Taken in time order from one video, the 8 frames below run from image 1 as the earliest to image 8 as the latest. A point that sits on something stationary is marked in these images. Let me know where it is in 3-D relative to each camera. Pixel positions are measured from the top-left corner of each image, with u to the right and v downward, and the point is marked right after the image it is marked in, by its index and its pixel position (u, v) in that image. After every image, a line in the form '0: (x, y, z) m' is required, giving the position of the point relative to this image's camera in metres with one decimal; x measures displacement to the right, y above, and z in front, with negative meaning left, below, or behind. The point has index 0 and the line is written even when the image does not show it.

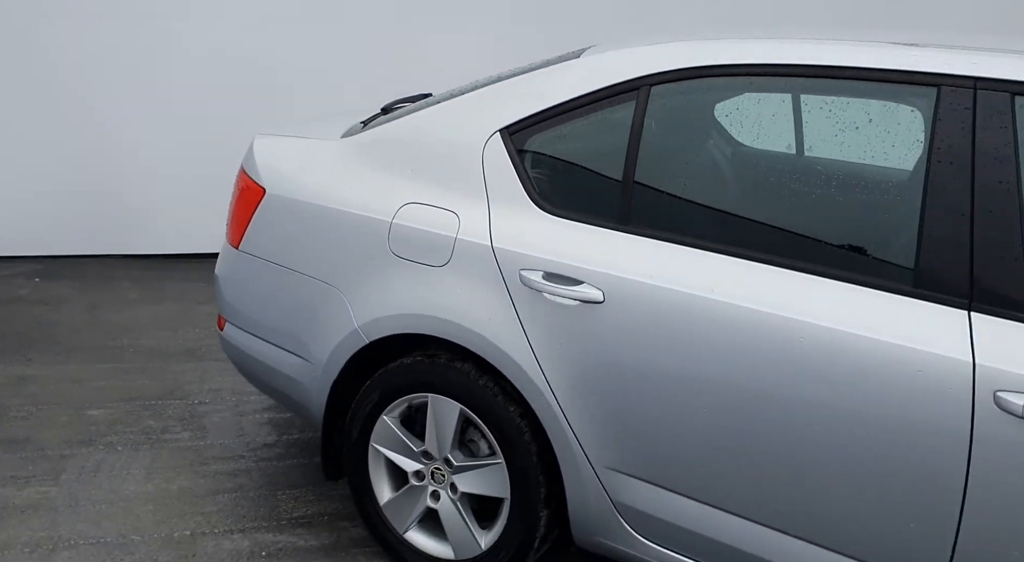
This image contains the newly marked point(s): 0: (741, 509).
0: (+0.5, -0.5, +2.0) m
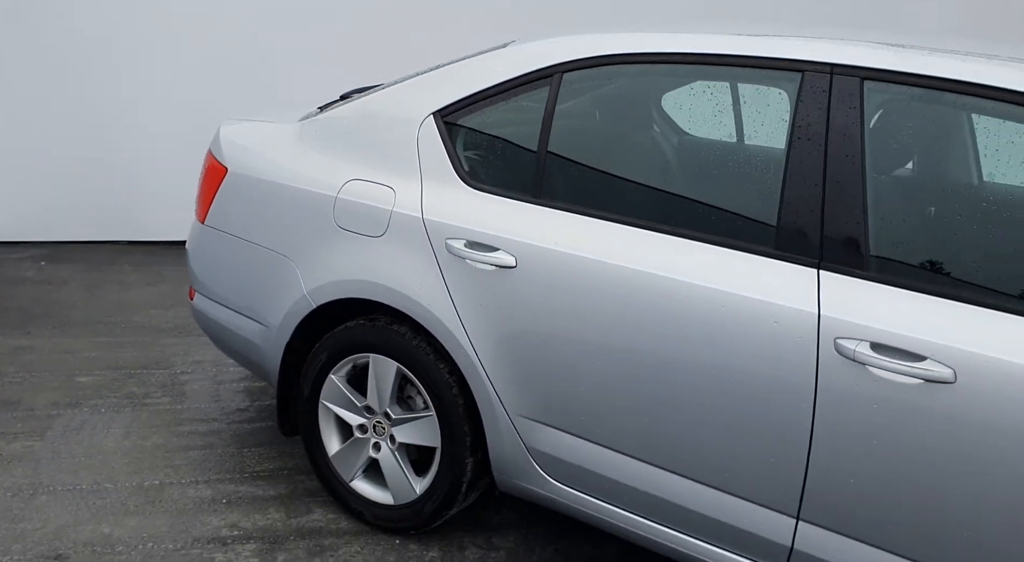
0: (+0.3, -0.4, +2.2) m
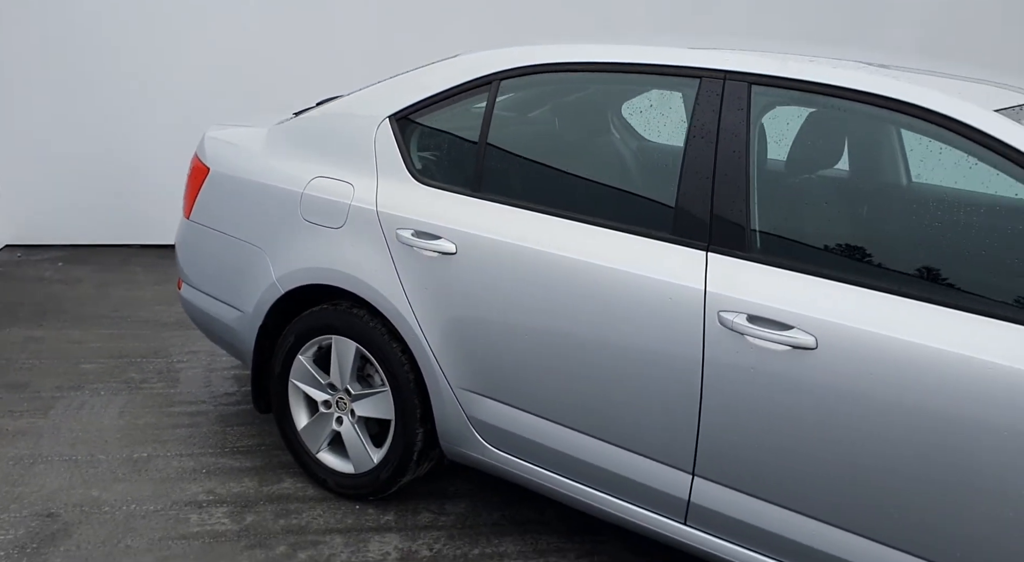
0: (+0.1, -0.4, +2.5) m
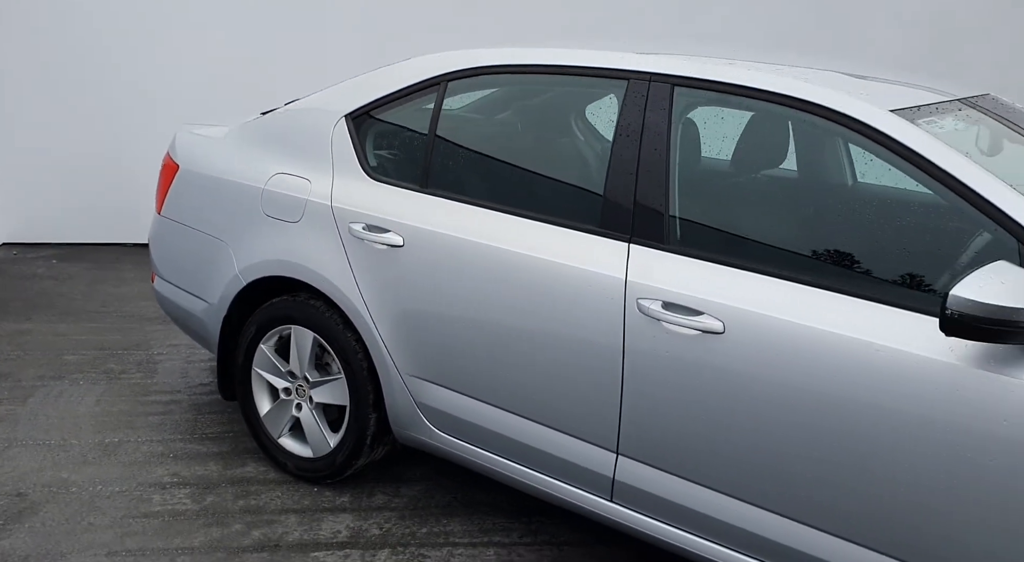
0: (-0.1, -0.3, +2.6) m
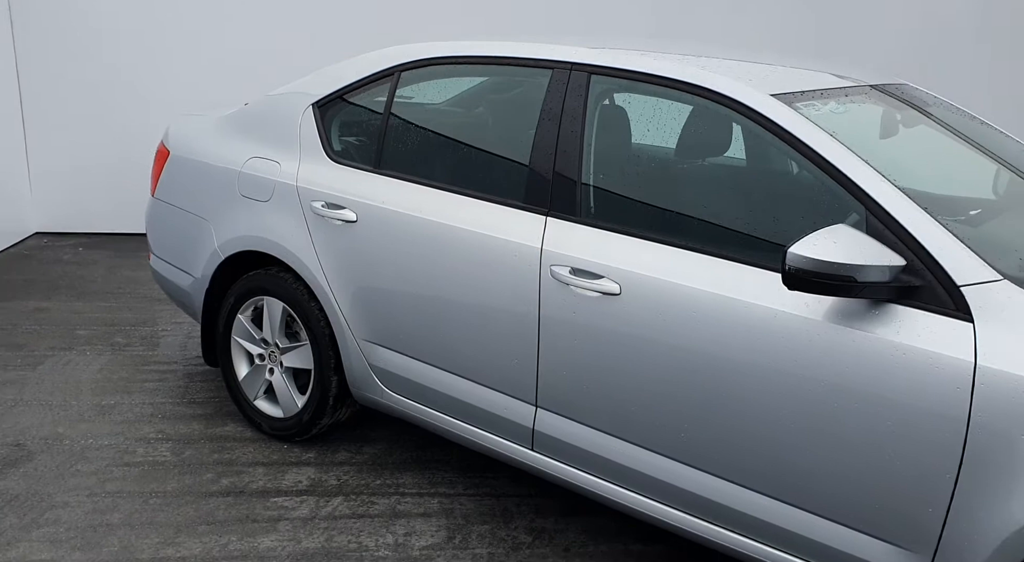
0: (-0.3, -0.3, +2.9) m
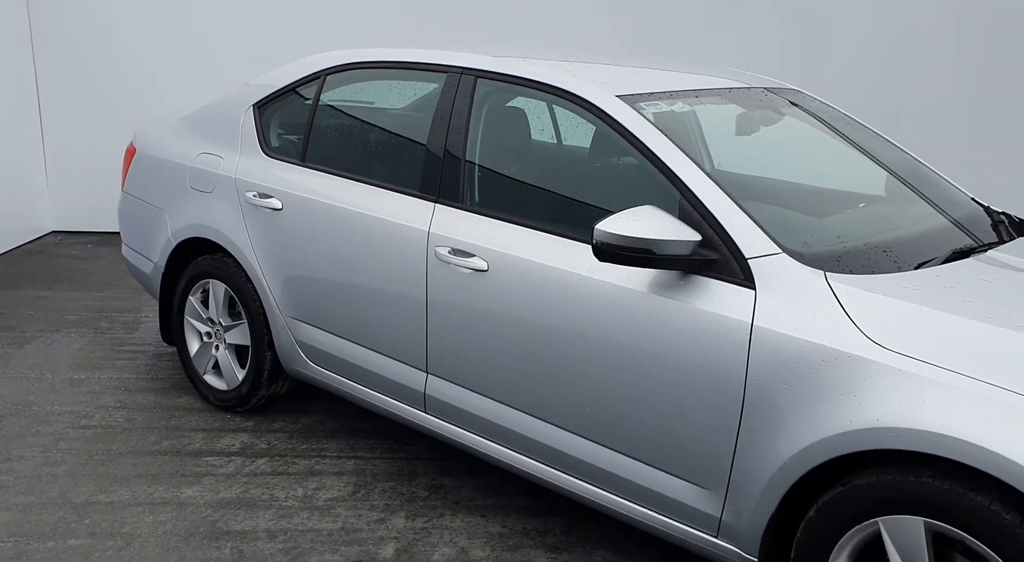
0: (-0.6, -0.2, +3.2) m
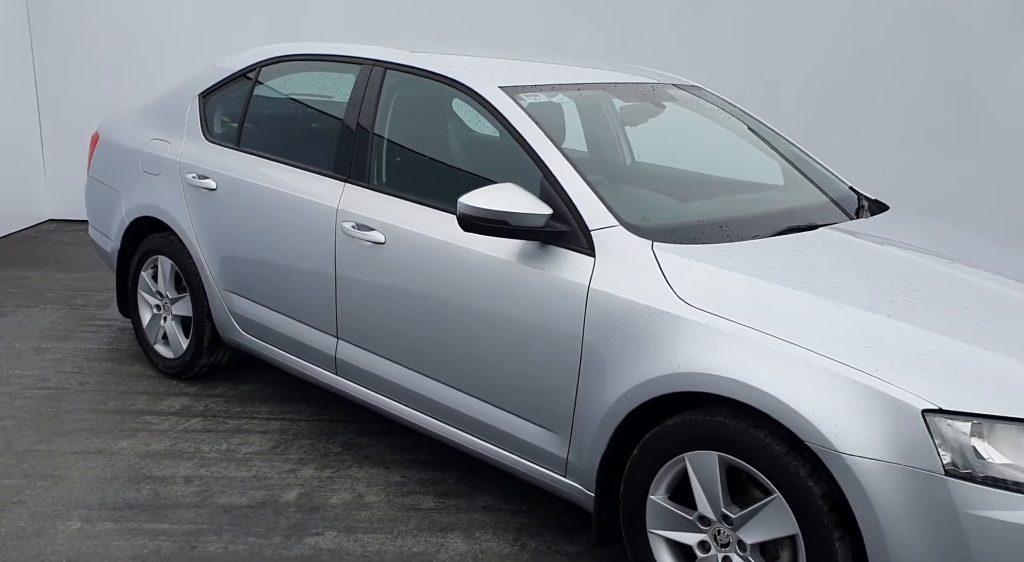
0: (-1.0, -0.1, +3.5) m
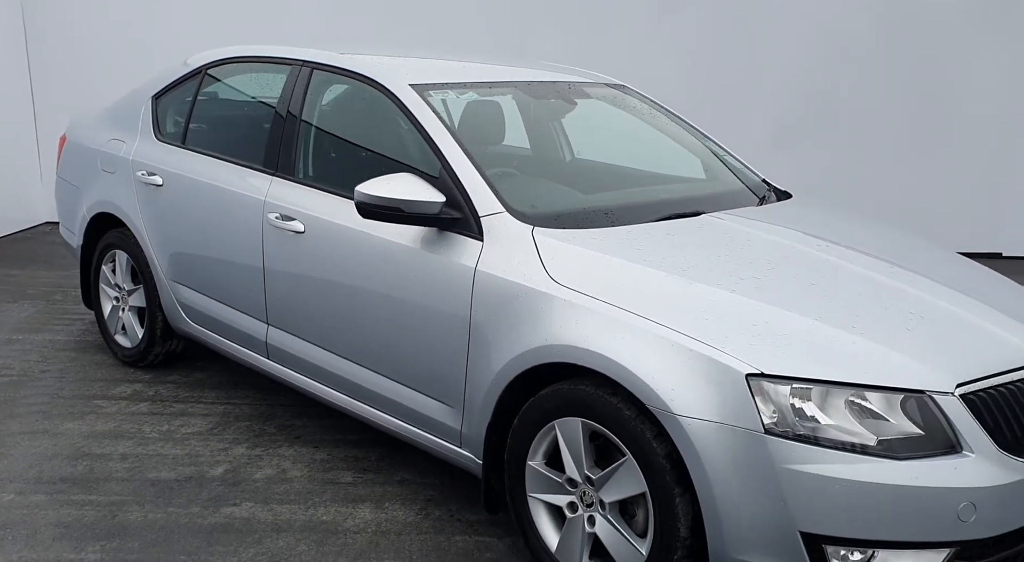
0: (-1.3, -0.1, +3.7) m
